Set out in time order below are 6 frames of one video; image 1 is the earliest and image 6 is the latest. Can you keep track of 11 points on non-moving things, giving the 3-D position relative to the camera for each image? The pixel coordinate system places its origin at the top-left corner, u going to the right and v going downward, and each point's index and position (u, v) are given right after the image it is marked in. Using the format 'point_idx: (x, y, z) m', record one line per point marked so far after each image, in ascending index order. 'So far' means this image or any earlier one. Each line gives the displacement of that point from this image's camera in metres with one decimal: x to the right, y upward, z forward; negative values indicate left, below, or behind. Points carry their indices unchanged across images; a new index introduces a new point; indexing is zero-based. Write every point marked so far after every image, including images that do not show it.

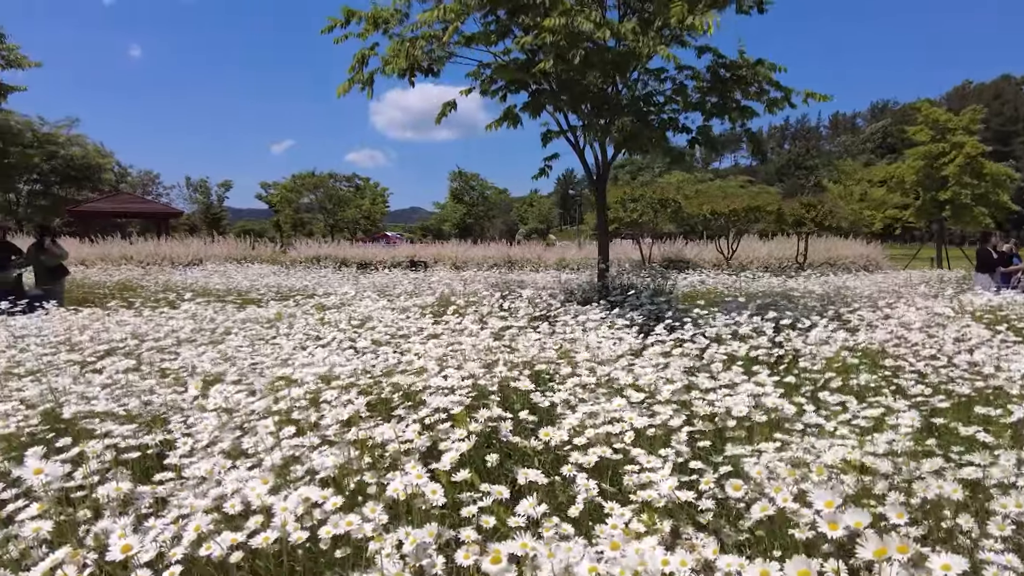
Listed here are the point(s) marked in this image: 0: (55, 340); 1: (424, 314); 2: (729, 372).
0: (-3.3, -0.4, +4.9) m
1: (-0.7, -0.3, +5.9) m
2: (+1.2, -0.5, +3.8) m
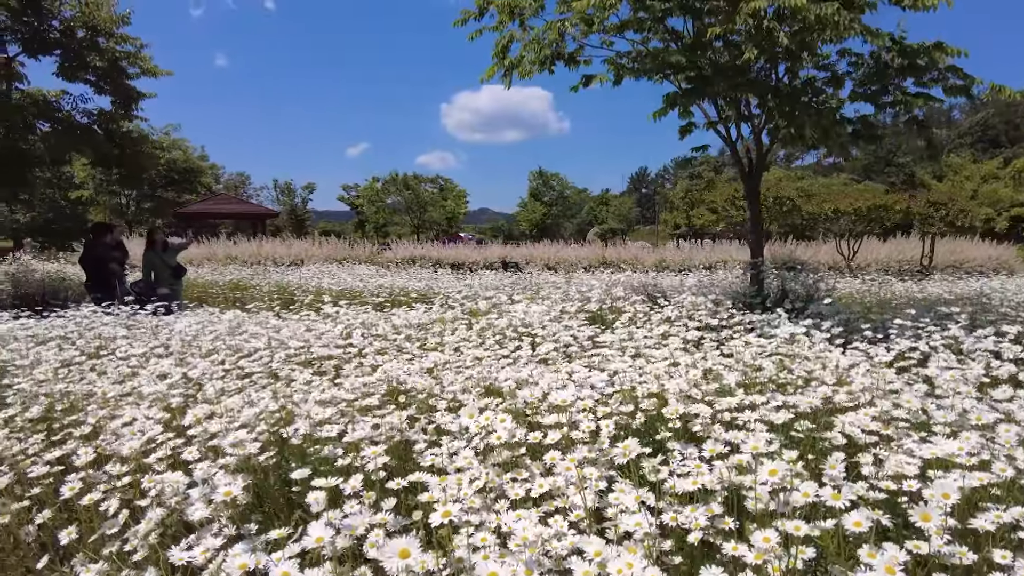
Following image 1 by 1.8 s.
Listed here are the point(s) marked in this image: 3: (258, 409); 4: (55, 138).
0: (-2.0, -0.4, +4.7) m
1: (+0.7, -0.3, +5.4) m
2: (+2.4, -0.5, +3.2) m
3: (-1.1, -0.5, +2.9) m
4: (-6.5, +2.1, +9.5) m
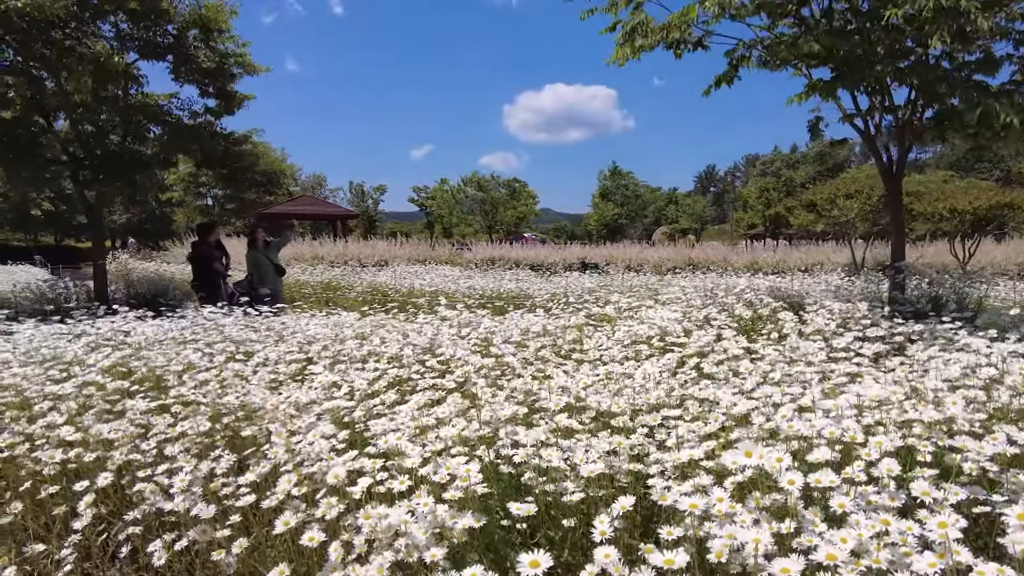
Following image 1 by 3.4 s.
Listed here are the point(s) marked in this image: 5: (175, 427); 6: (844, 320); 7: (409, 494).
0: (-1.0, -0.5, +4.5) m
1: (+1.8, -0.4, +5.0) m
2: (+3.3, -0.6, +2.6) m
3: (-0.2, -0.6, +2.6) m
4: (-5.0, +2.1, +9.7) m
5: (-1.6, -0.7, +3.1) m
6: (+2.8, -0.3, +5.5) m
7: (-0.3, -0.7, +2.2) m
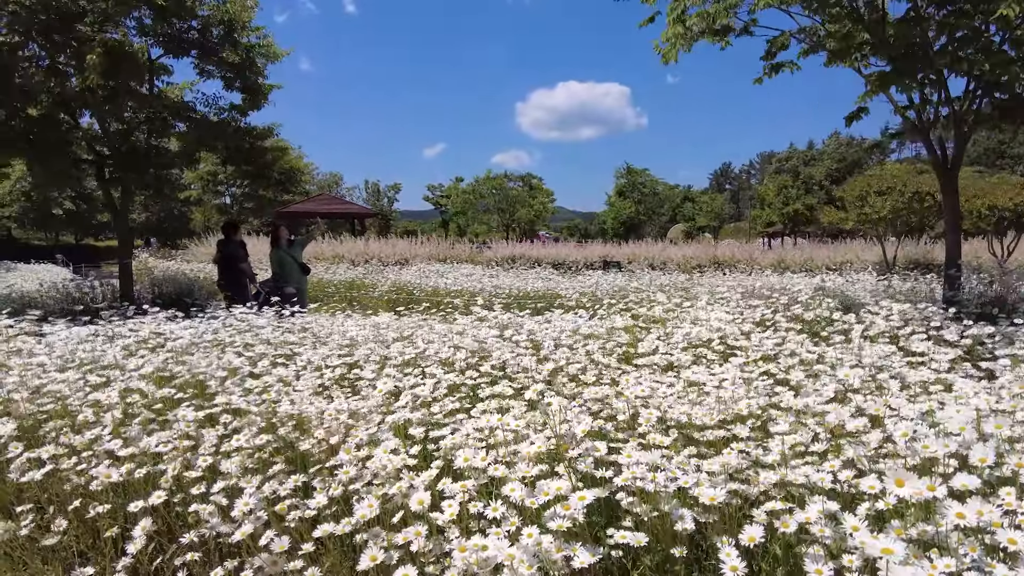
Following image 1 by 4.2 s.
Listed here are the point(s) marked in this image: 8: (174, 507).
0: (-0.6, -0.5, +4.3) m
1: (+2.1, -0.4, +4.7) m
2: (+3.6, -0.6, +2.3) m
3: (+0.1, -0.6, +2.4) m
4: (-4.6, +2.2, +9.5) m
5: (-1.3, -0.7, +2.9) m
6: (+3.1, -0.3, +5.2) m
7: (0.0, -0.7, +2.0) m
8: (-1.2, -0.8, +2.4) m
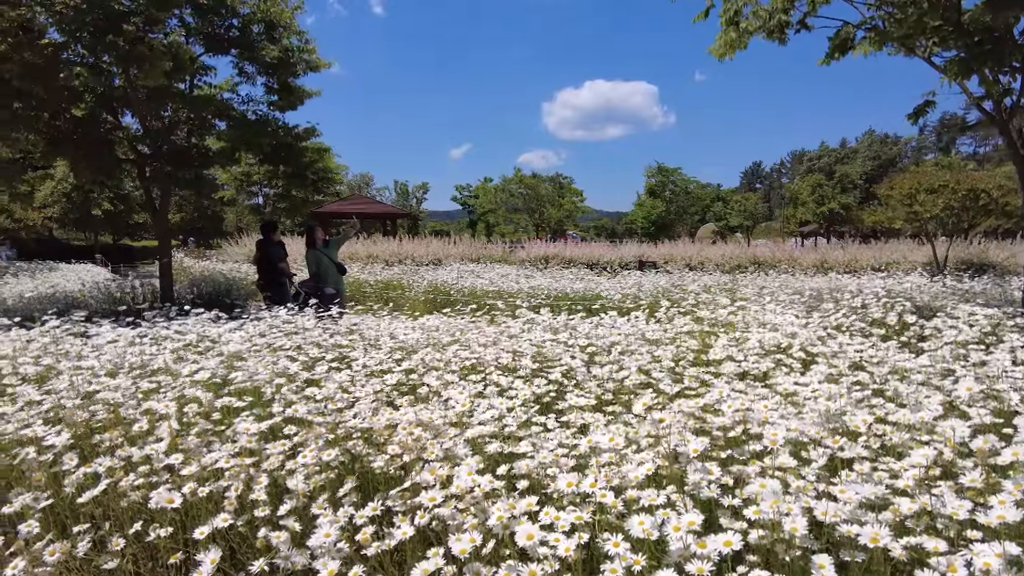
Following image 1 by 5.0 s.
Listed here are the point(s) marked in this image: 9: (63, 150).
0: (-0.2, -0.5, +4.1) m
1: (+2.5, -0.4, +4.4) m
2: (+3.9, -0.6, +1.9) m
3: (+0.4, -0.6, +2.2) m
4: (-4.0, +2.2, +9.4) m
5: (-0.9, -0.7, +2.7) m
6: (+3.6, -0.3, +4.9) m
7: (+0.3, -0.7, +1.8) m
8: (-0.9, -0.8, +2.2) m
9: (-5.7, +1.7, +8.4) m
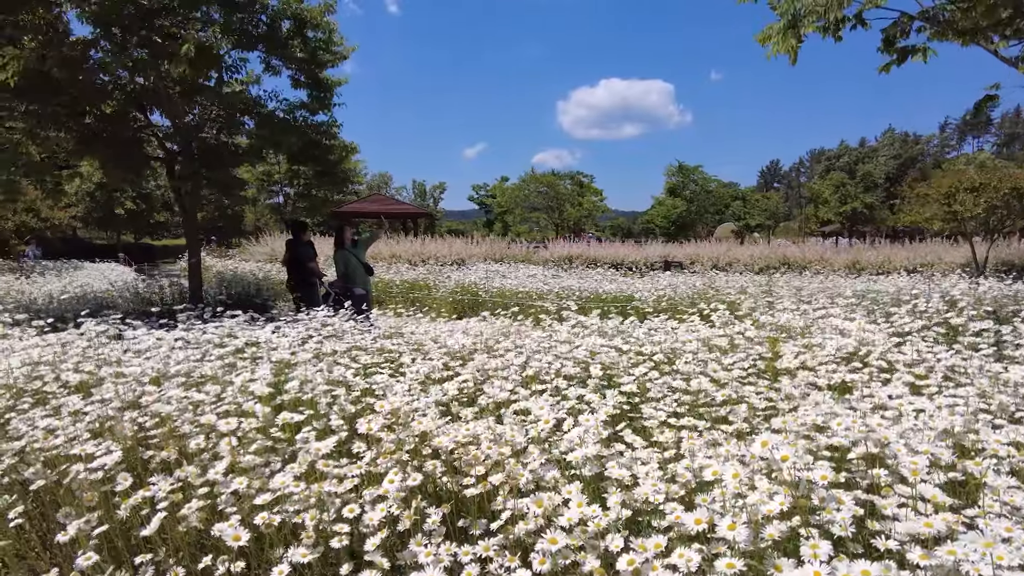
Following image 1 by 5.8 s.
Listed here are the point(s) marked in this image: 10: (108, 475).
0: (+0.2, -0.5, +3.8) m
1: (+2.9, -0.4, +4.1) m
2: (+4.2, -0.7, +1.6) m
3: (+0.7, -0.6, +1.9) m
4: (-3.5, +2.1, +9.3) m
5: (-0.6, -0.7, +2.5) m
6: (+3.9, -0.3, +4.5) m
7: (+0.6, -0.7, +1.5) m
8: (-0.6, -0.8, +2.0) m
9: (-5.2, +1.7, +8.3) m
10: (-1.6, -0.7, +2.6) m
